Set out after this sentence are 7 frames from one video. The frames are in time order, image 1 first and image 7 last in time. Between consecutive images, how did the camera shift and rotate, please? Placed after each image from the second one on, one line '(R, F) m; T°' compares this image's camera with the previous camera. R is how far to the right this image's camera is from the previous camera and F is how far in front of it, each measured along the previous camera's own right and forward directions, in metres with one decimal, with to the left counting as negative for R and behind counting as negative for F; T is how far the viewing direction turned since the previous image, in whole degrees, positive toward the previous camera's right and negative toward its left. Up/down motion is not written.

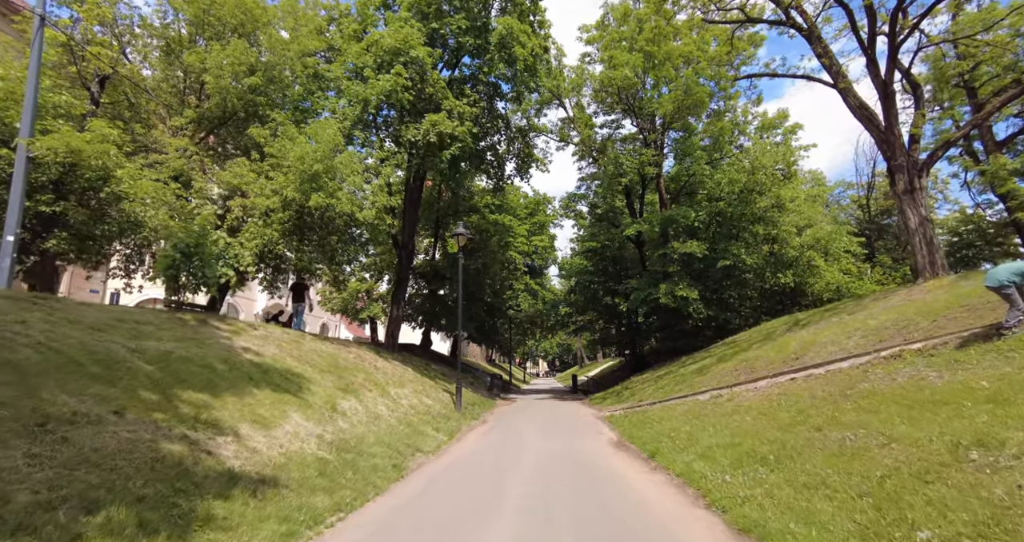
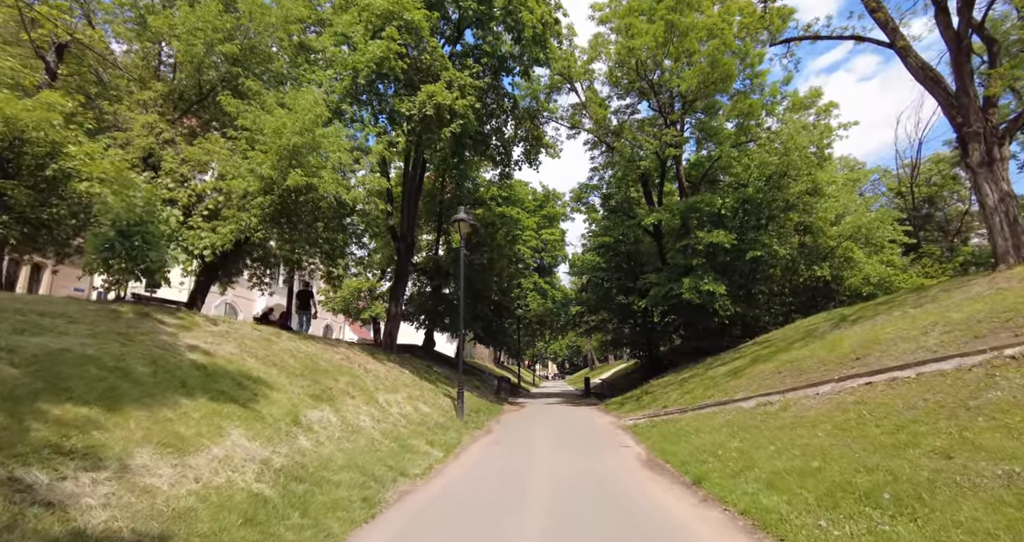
(0.0, +1.9) m; -1°
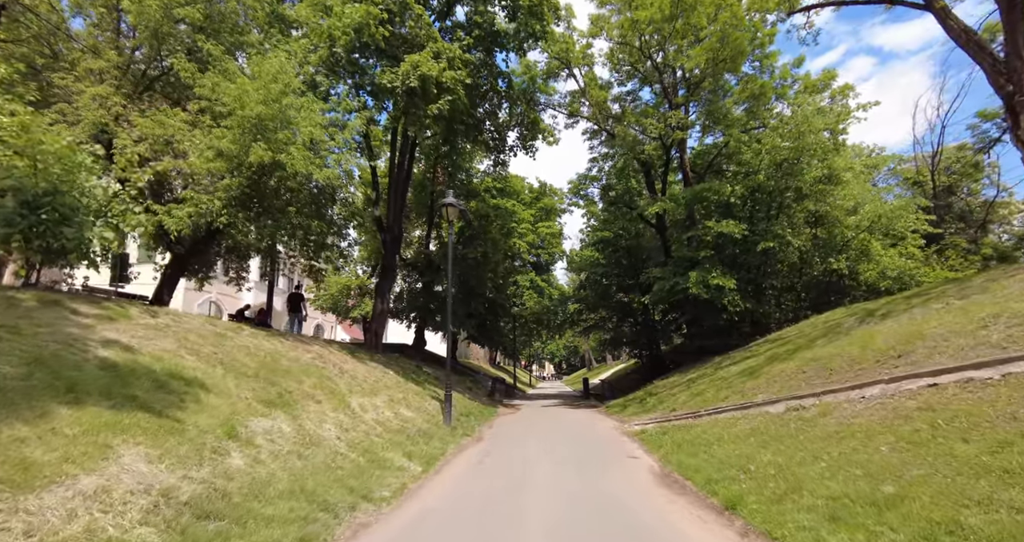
(+0.1, +1.5) m; 0°
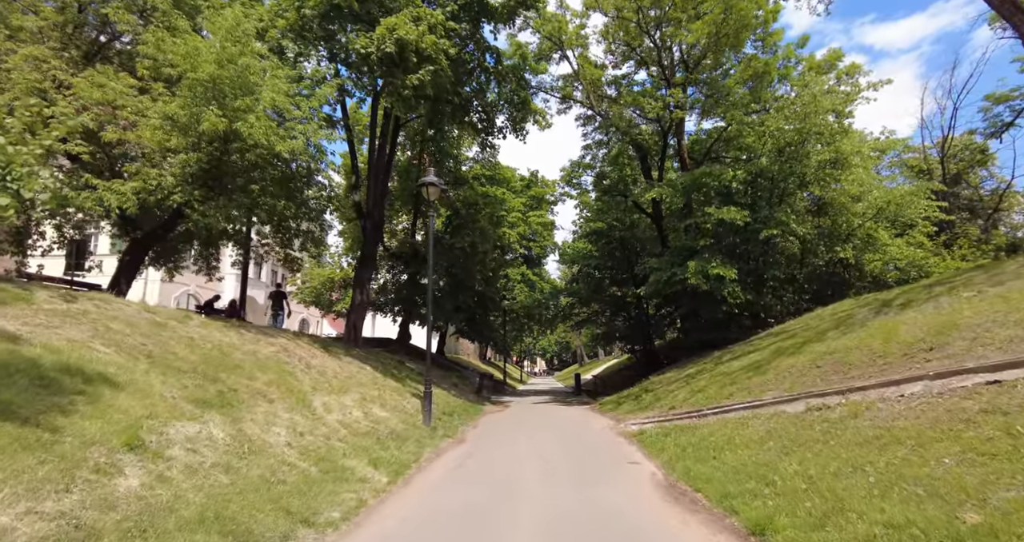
(+0.2, +1.2) m; +1°
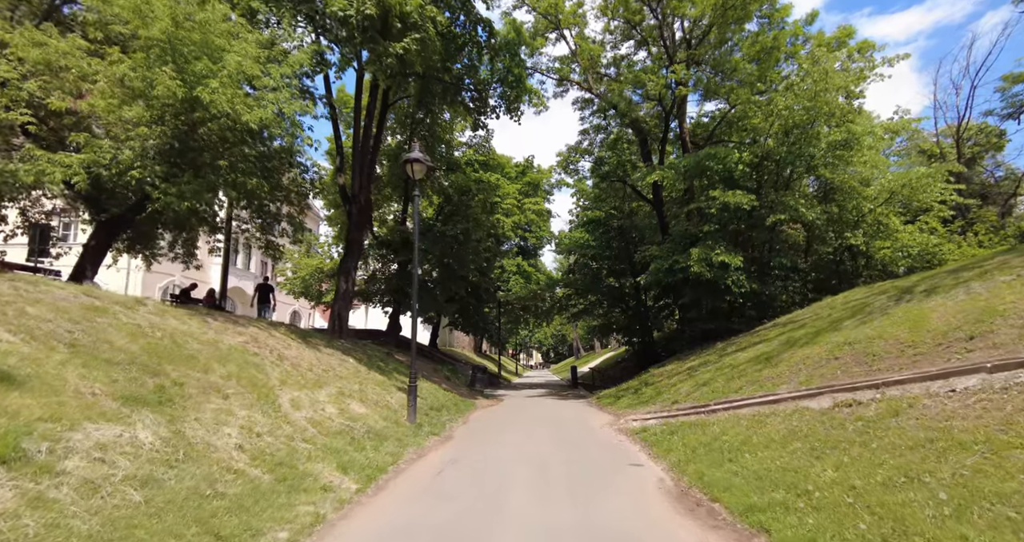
(+0.1, +1.0) m; 0°
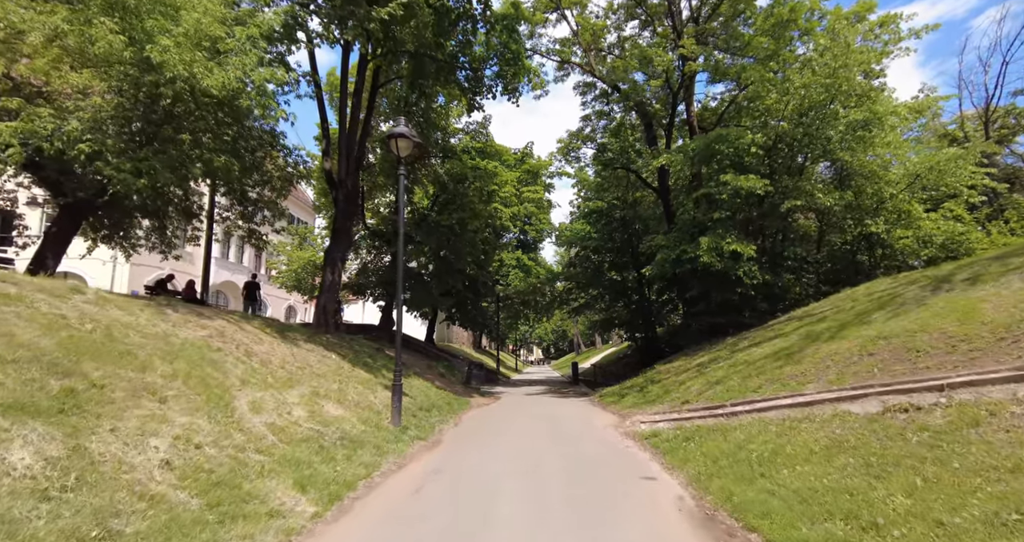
(+0.1, +1.1) m; 0°
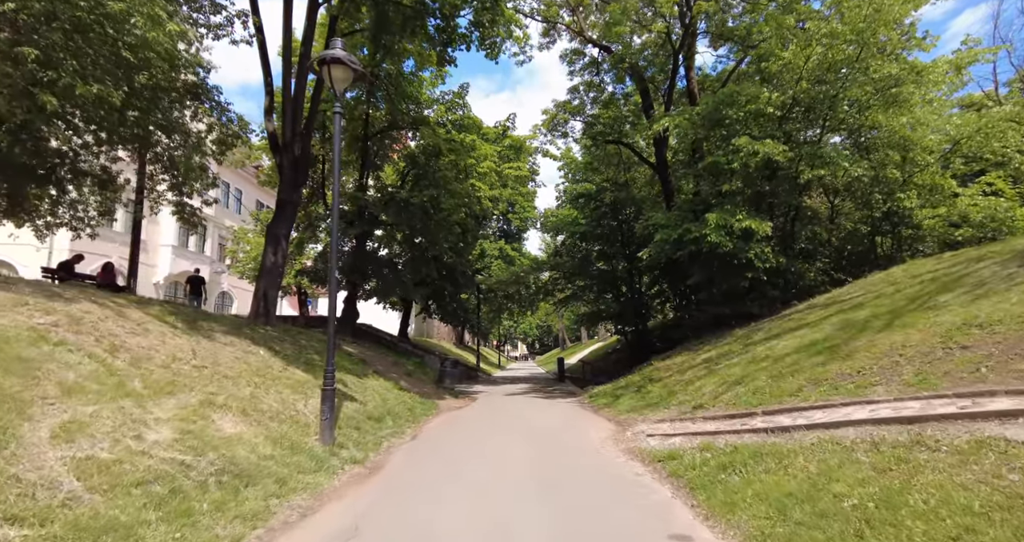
(+0.3, +2.6) m; +2°
